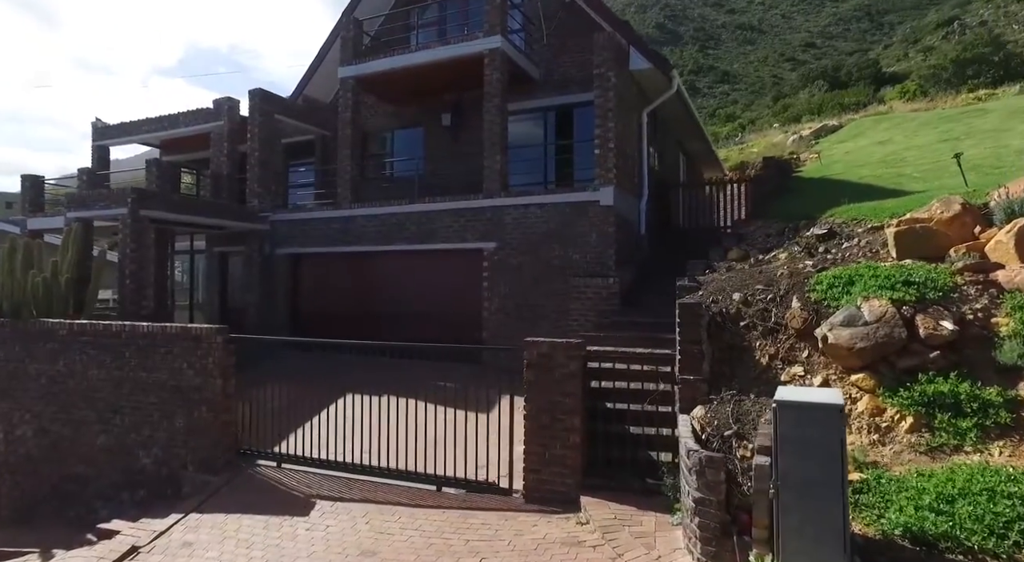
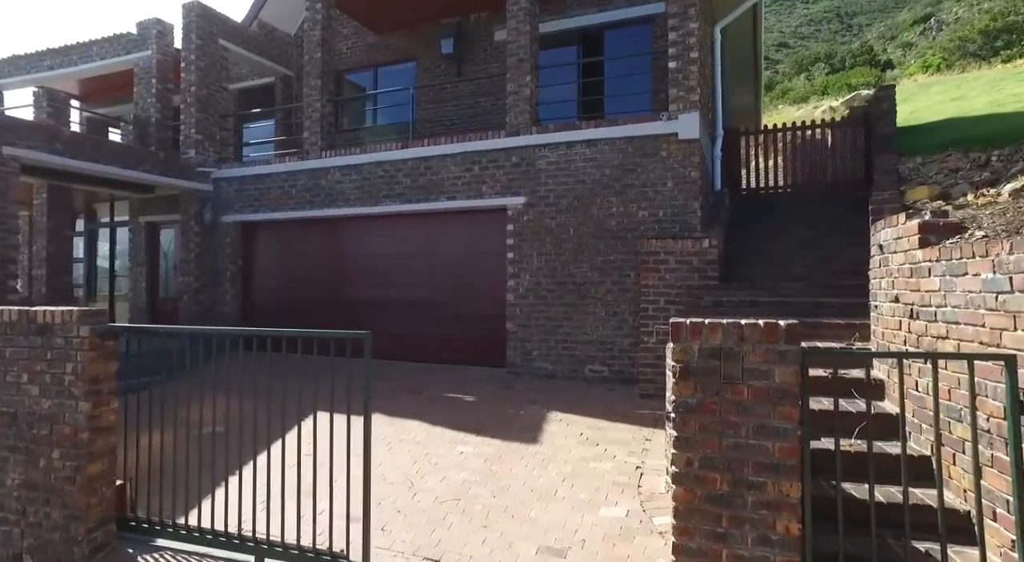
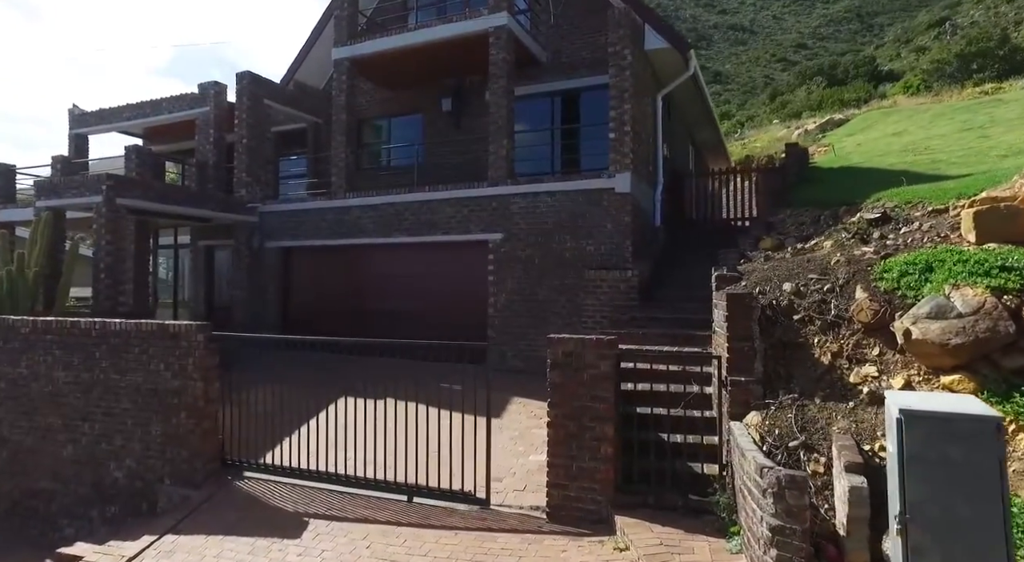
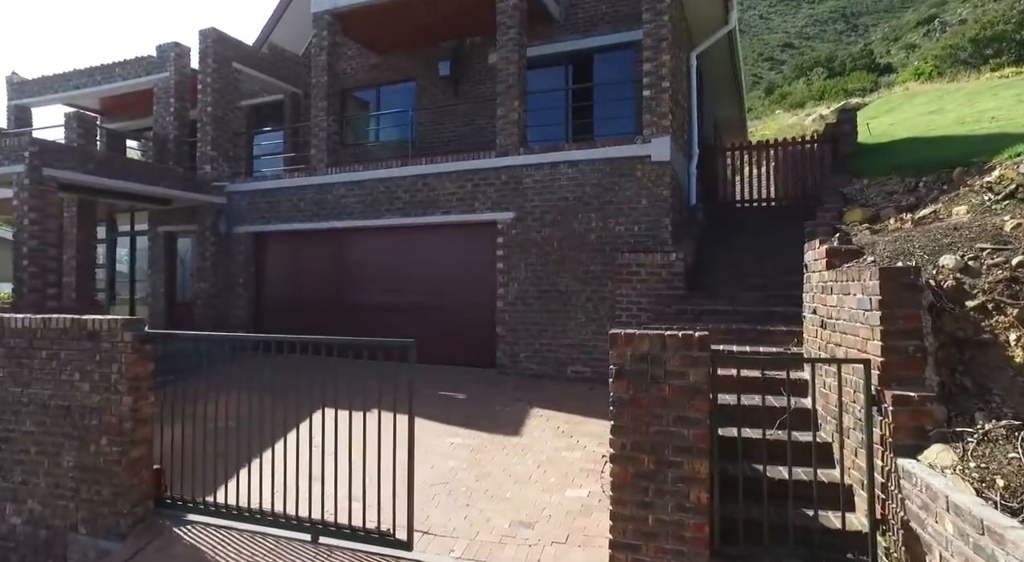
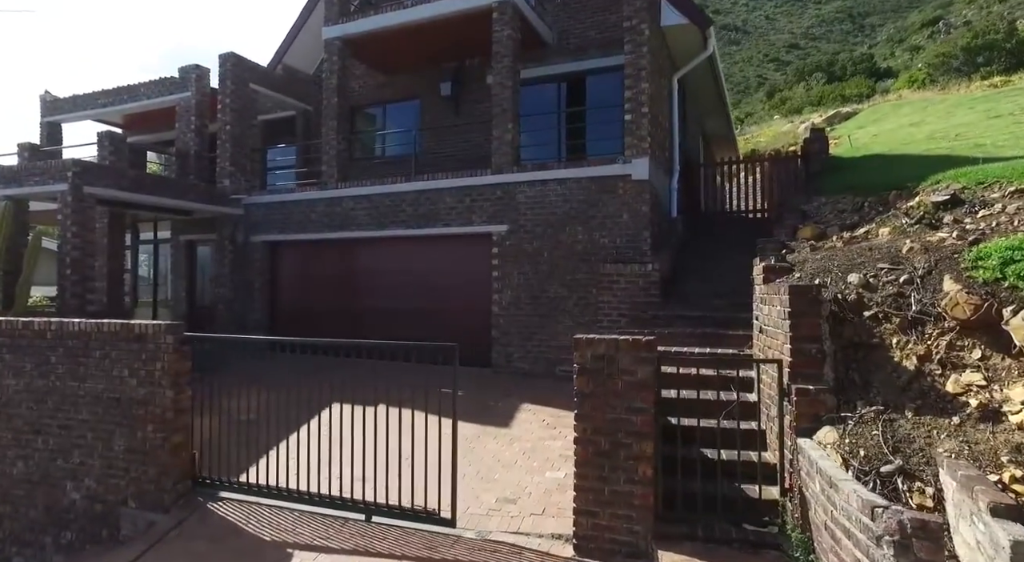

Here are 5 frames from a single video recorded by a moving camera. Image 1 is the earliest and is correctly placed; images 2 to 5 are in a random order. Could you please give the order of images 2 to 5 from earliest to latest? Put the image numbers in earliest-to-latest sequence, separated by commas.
3, 5, 4, 2
